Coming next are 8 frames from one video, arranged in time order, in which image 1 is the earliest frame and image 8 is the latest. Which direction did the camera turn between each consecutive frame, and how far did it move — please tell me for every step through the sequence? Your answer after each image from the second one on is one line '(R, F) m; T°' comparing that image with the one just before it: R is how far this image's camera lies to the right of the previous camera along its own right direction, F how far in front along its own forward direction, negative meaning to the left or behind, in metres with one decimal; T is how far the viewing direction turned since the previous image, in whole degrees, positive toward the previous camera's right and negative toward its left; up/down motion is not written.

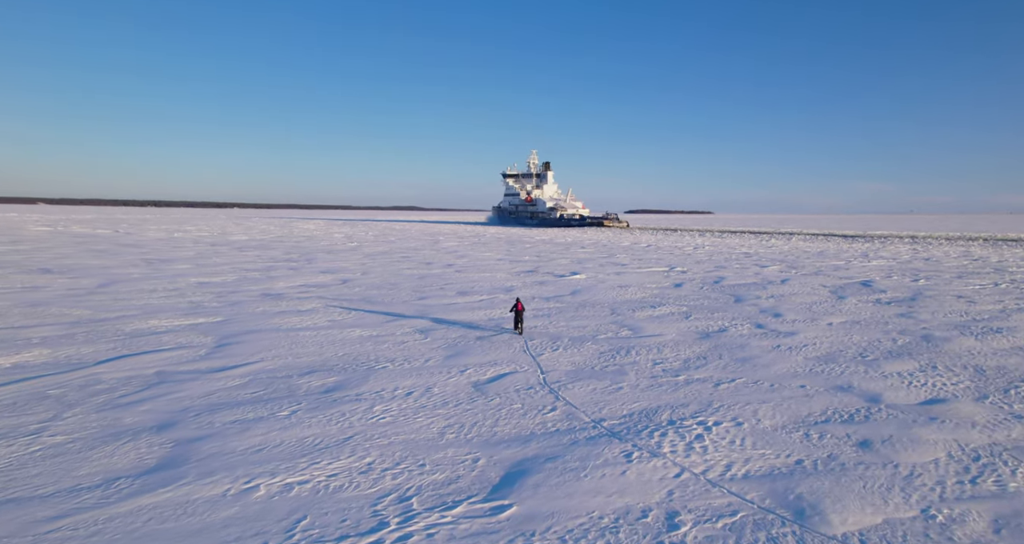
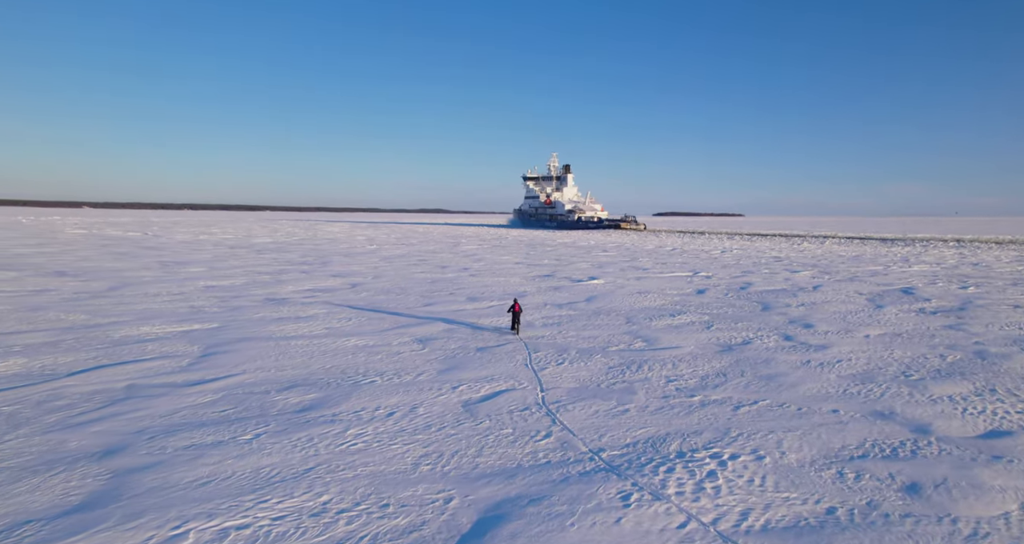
(+0.2, +0.4) m; -3°
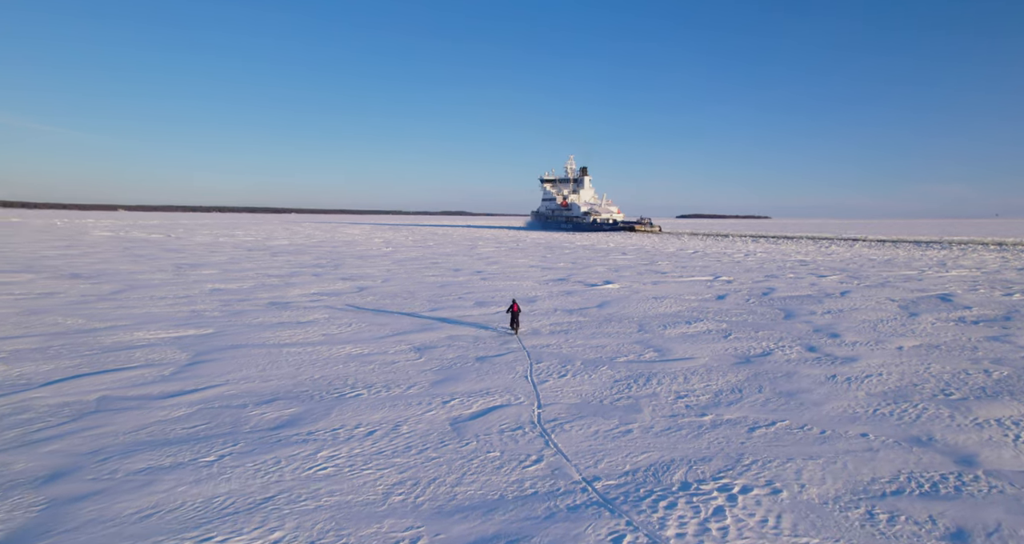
(+0.2, +0.3) m; -2°
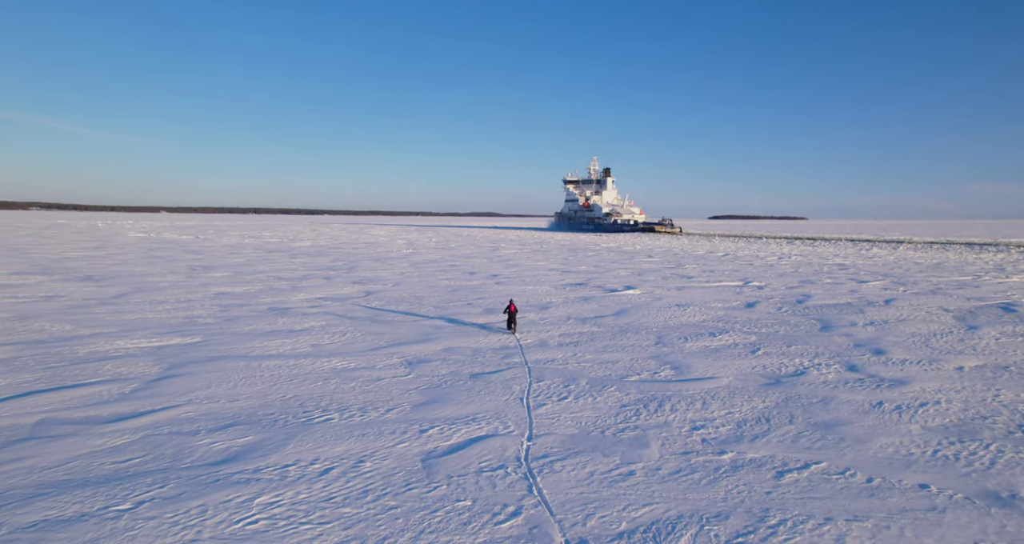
(+0.3, +0.6) m; -3°
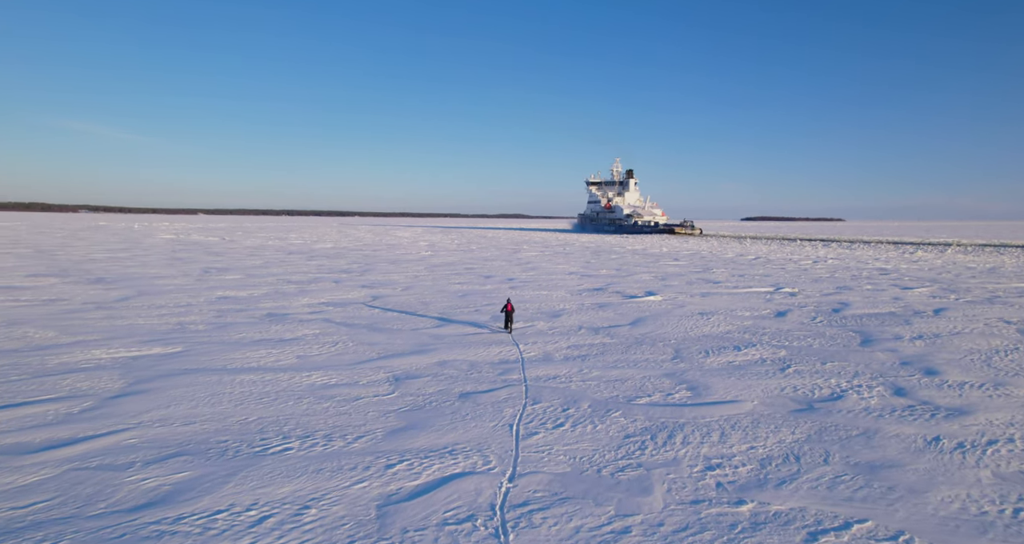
(+0.3, +0.5) m; -3°
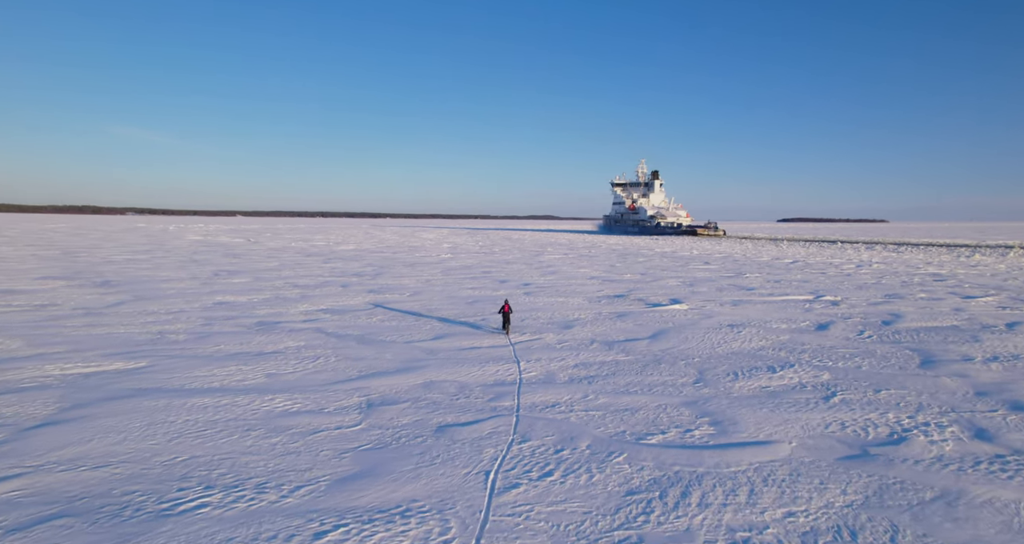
(+0.3, +0.7) m; -3°
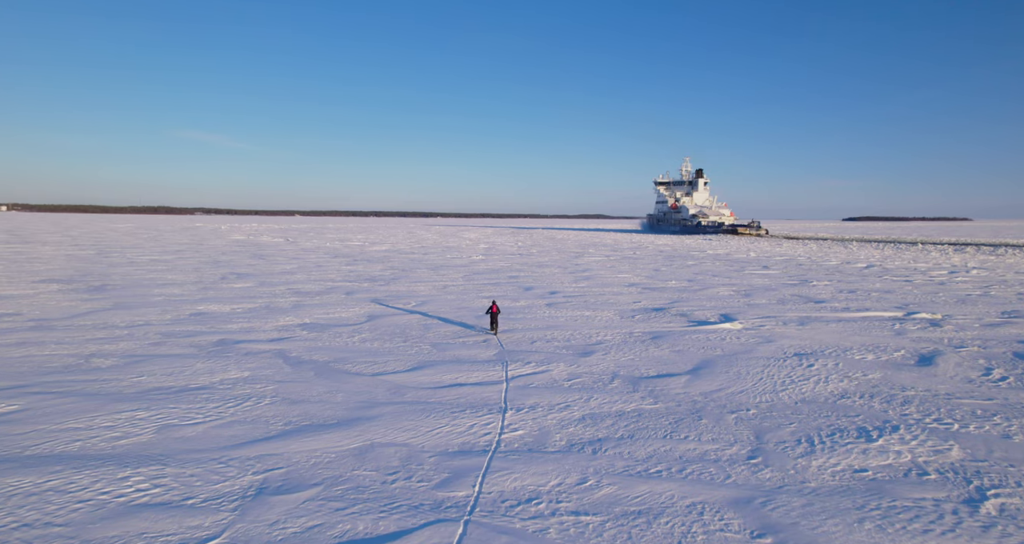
(+0.5, +1.5) m; -5°
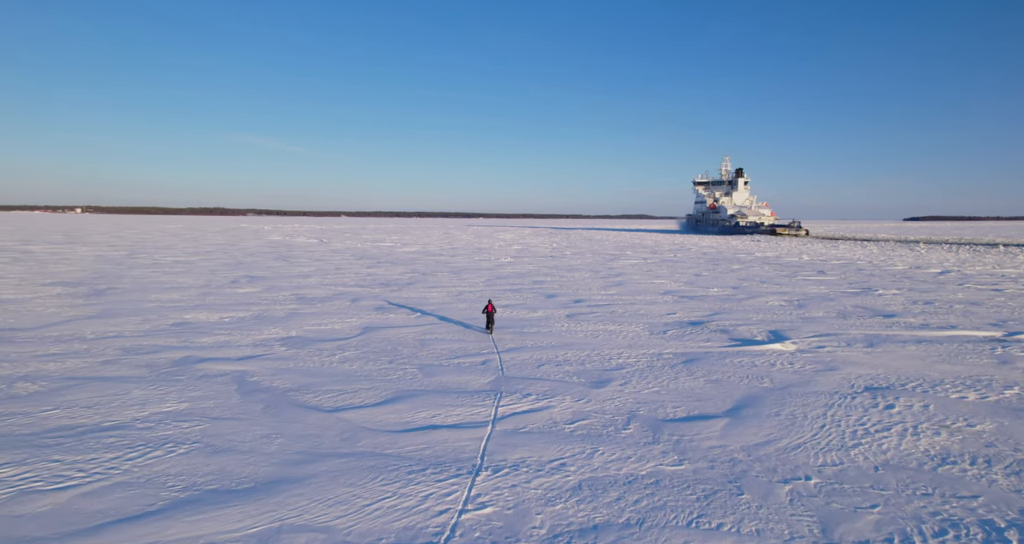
(+0.4, +1.1) m; -4°
